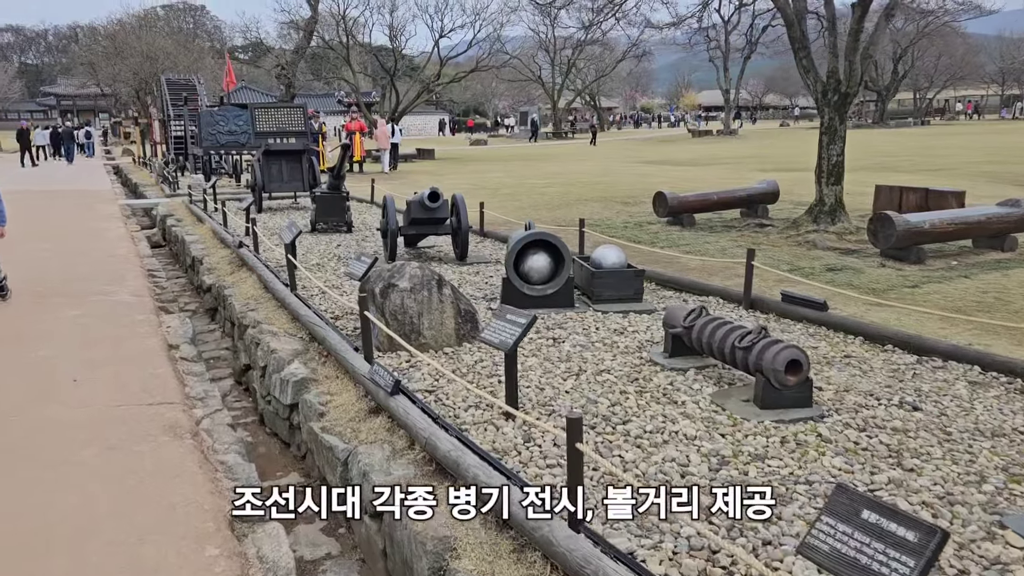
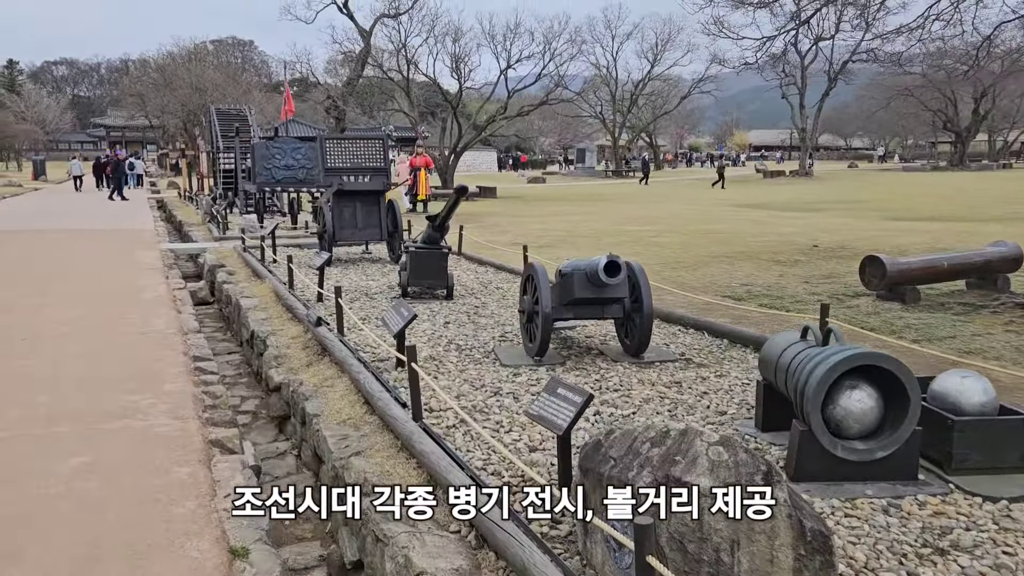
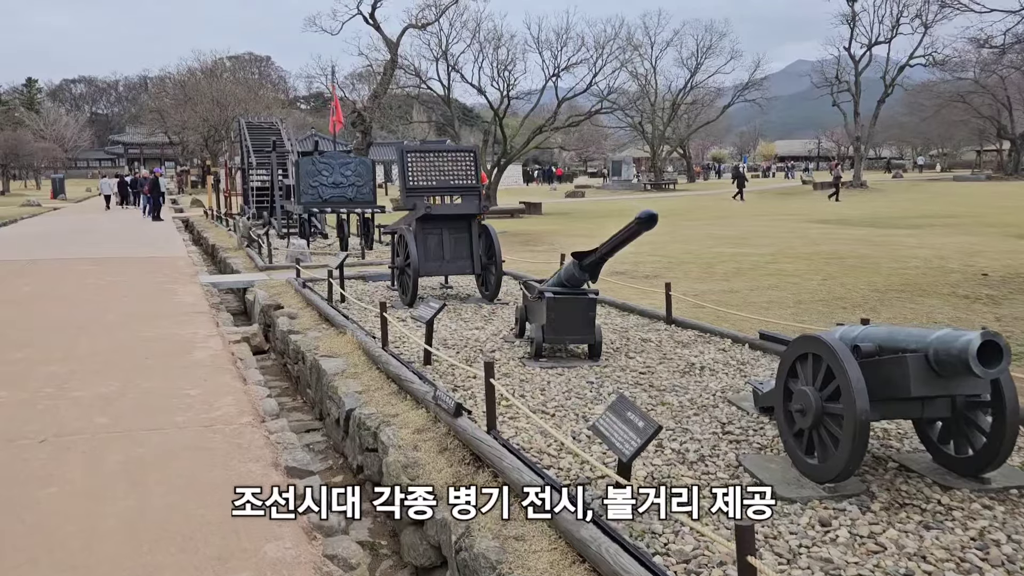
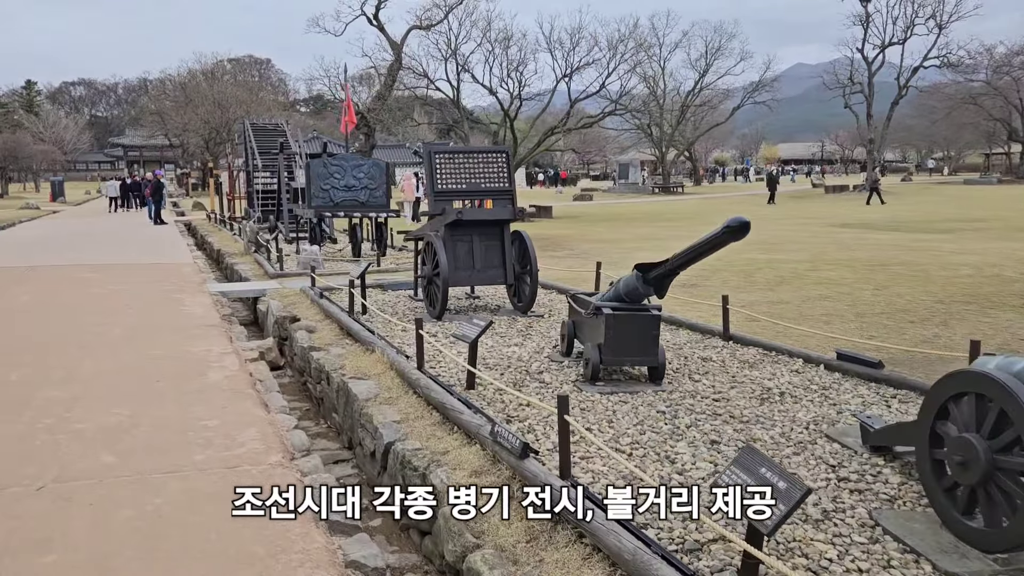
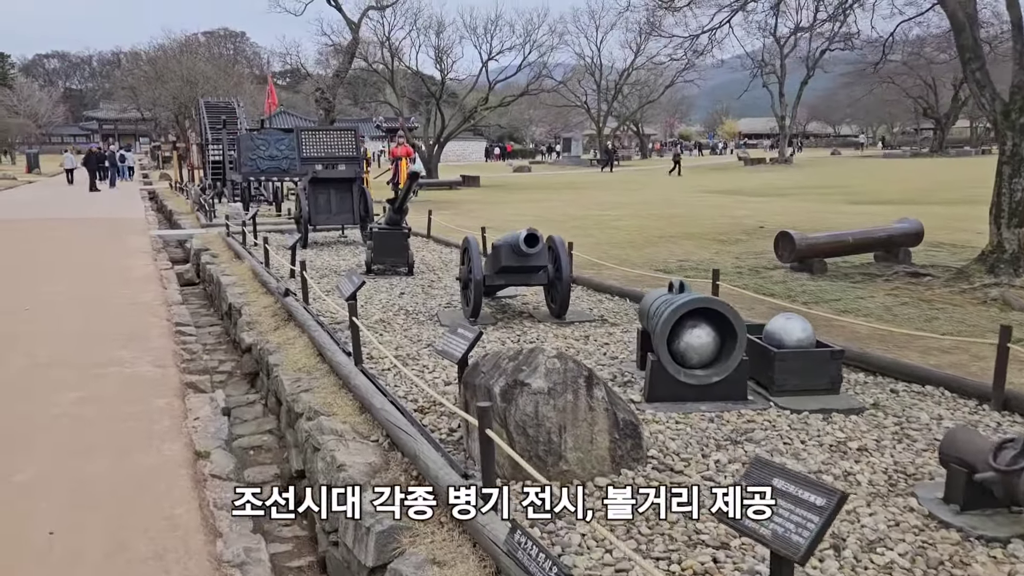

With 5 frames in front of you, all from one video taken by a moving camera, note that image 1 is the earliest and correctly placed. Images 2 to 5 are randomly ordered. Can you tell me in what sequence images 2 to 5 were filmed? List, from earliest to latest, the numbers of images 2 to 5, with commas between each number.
5, 2, 3, 4
